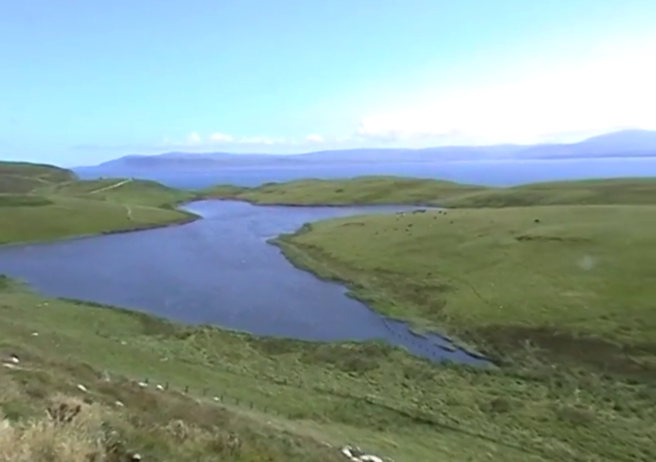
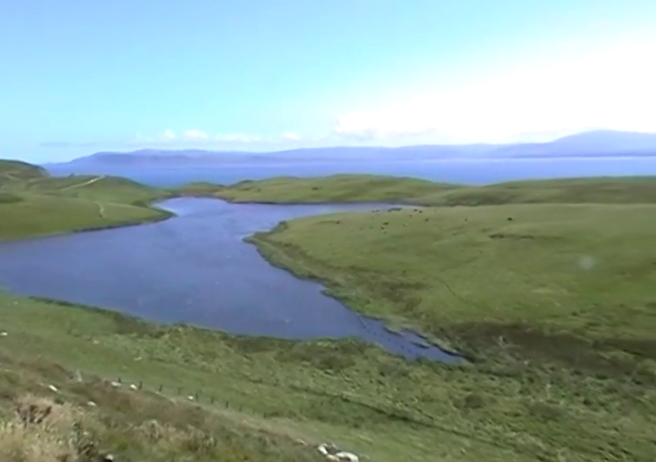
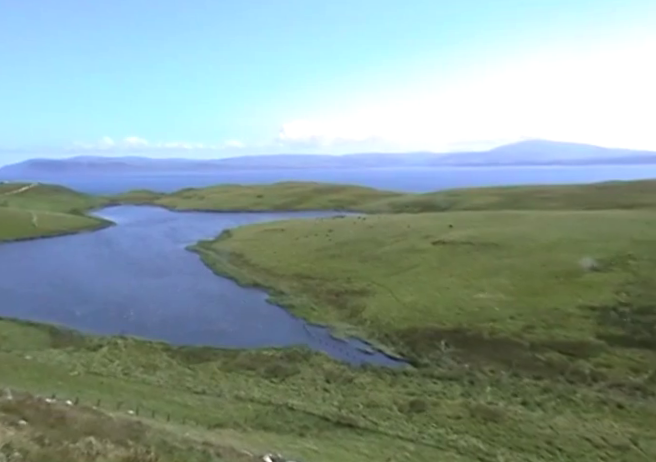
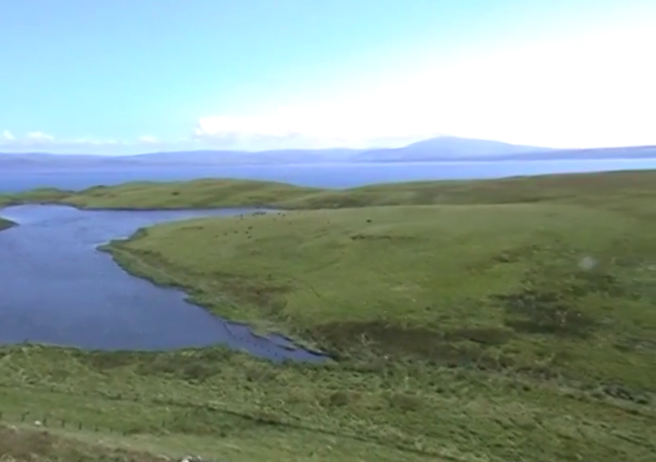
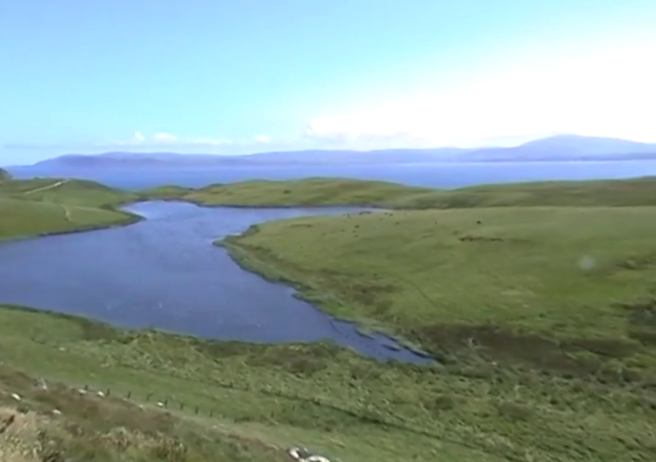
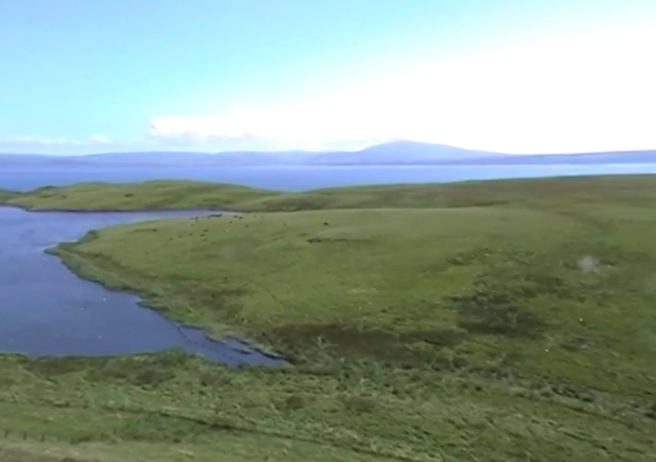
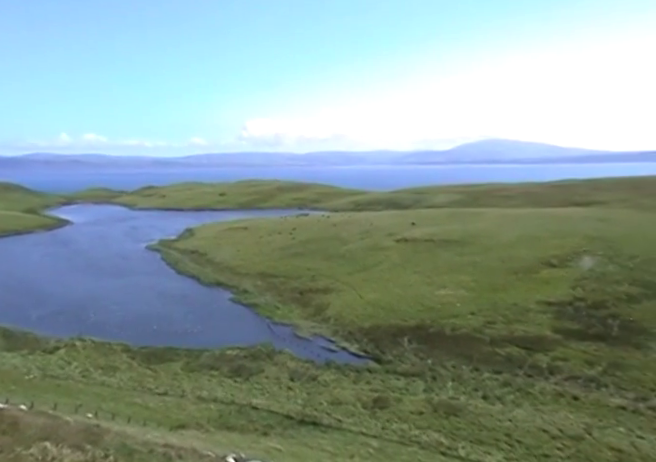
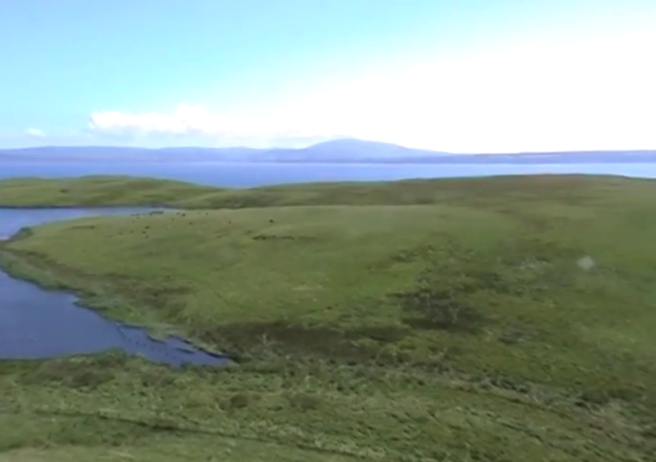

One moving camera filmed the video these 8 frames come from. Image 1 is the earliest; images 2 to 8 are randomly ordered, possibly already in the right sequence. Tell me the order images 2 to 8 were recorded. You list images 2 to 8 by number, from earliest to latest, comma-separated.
2, 5, 3, 7, 4, 6, 8
